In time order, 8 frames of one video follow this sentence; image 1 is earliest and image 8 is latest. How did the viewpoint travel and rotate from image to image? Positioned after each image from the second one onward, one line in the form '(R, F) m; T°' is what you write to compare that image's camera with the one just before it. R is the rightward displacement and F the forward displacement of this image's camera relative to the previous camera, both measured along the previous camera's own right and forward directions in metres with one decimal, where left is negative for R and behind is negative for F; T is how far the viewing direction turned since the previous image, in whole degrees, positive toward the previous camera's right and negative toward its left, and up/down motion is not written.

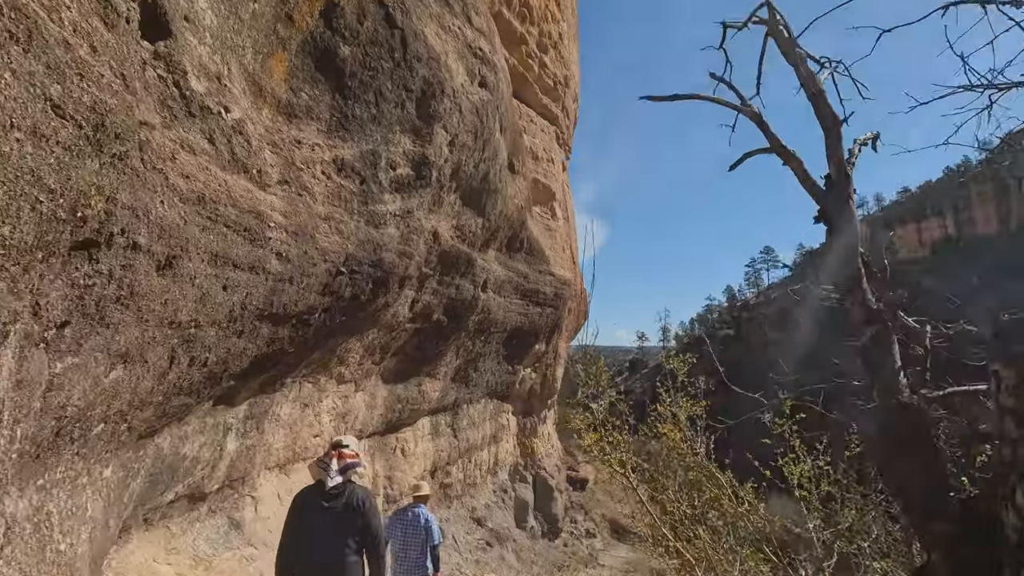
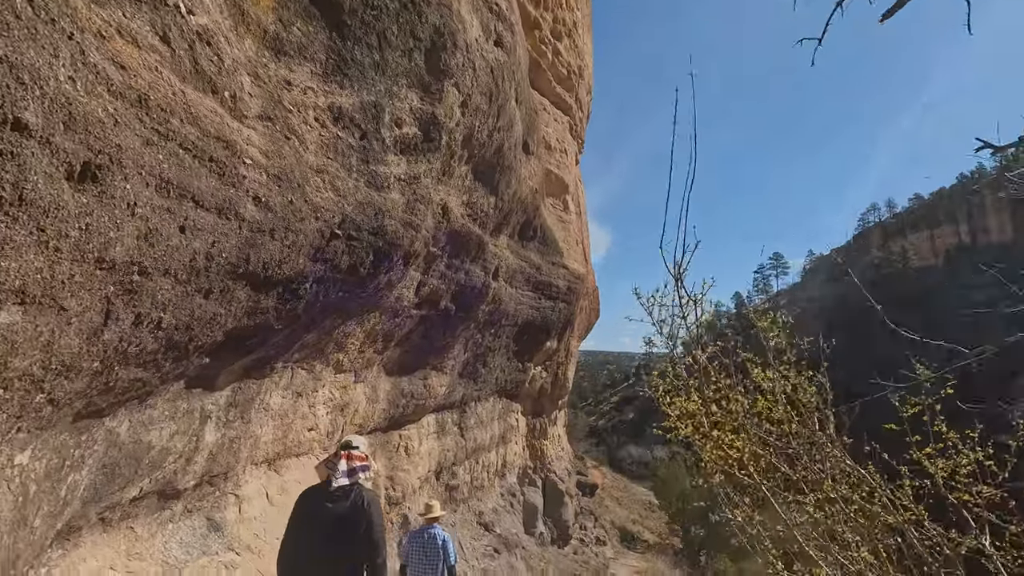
(-0.1, +0.6) m; -1°
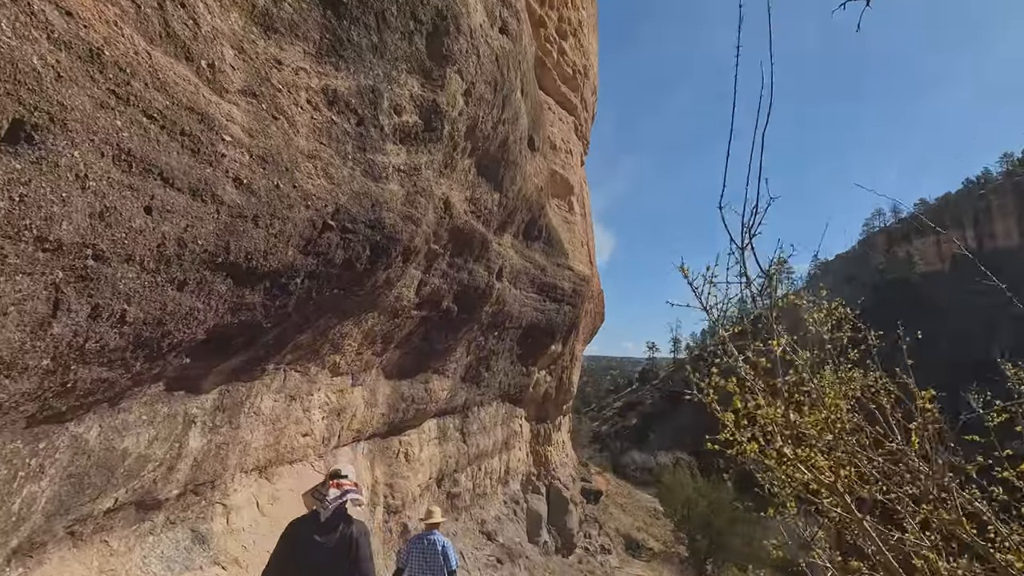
(0.0, +0.3) m; 0°
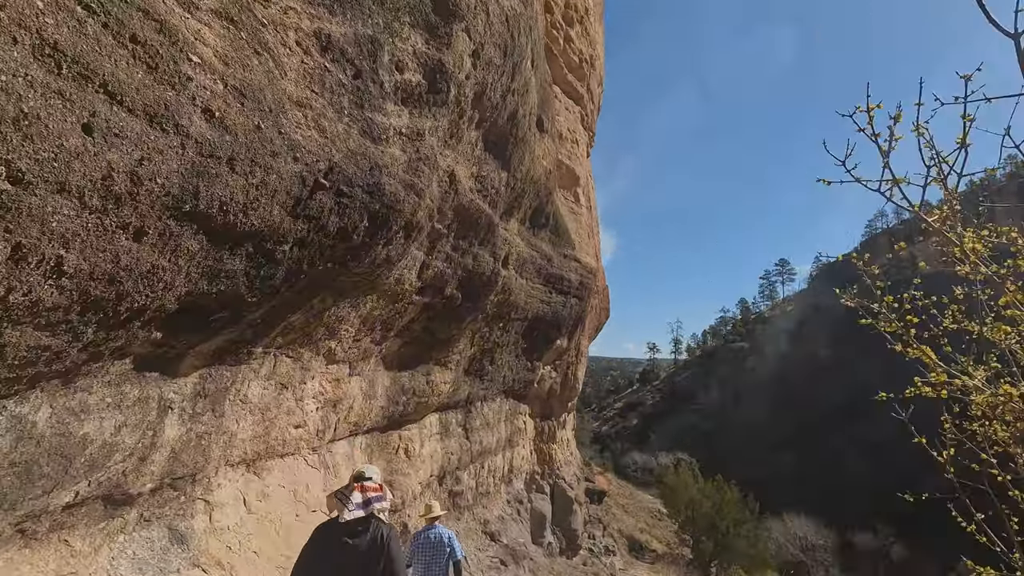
(-0.1, +0.4) m; 0°
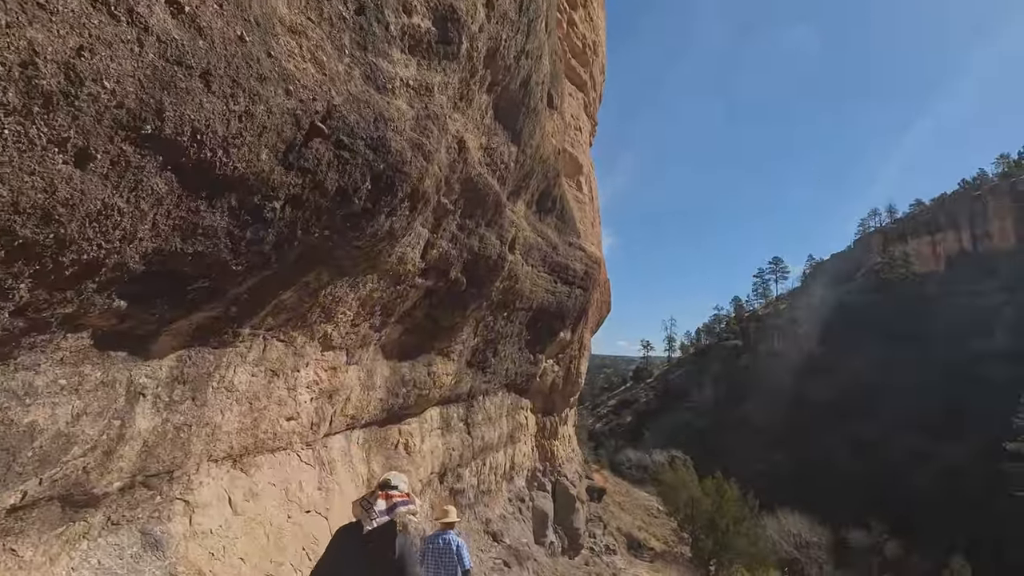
(-0.2, +0.5) m; +1°
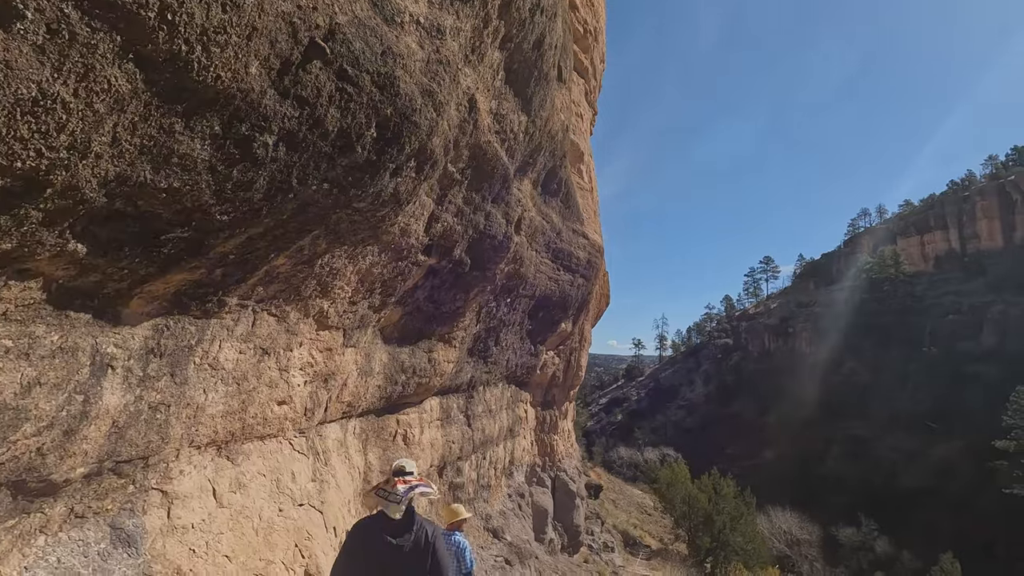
(-0.2, +0.4) m; +1°
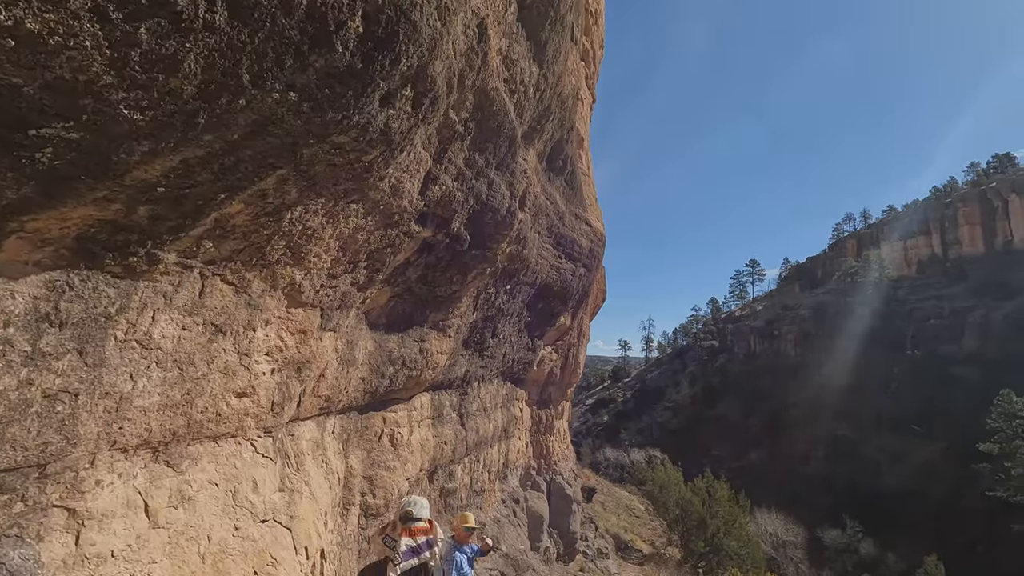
(-0.2, +0.8) m; +1°
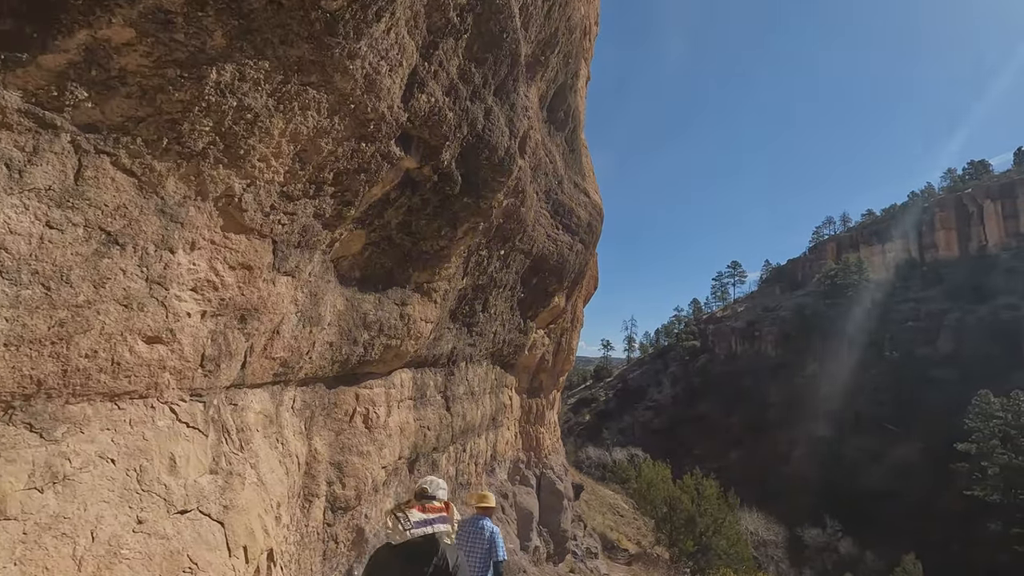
(-0.1, +0.8) m; +2°
